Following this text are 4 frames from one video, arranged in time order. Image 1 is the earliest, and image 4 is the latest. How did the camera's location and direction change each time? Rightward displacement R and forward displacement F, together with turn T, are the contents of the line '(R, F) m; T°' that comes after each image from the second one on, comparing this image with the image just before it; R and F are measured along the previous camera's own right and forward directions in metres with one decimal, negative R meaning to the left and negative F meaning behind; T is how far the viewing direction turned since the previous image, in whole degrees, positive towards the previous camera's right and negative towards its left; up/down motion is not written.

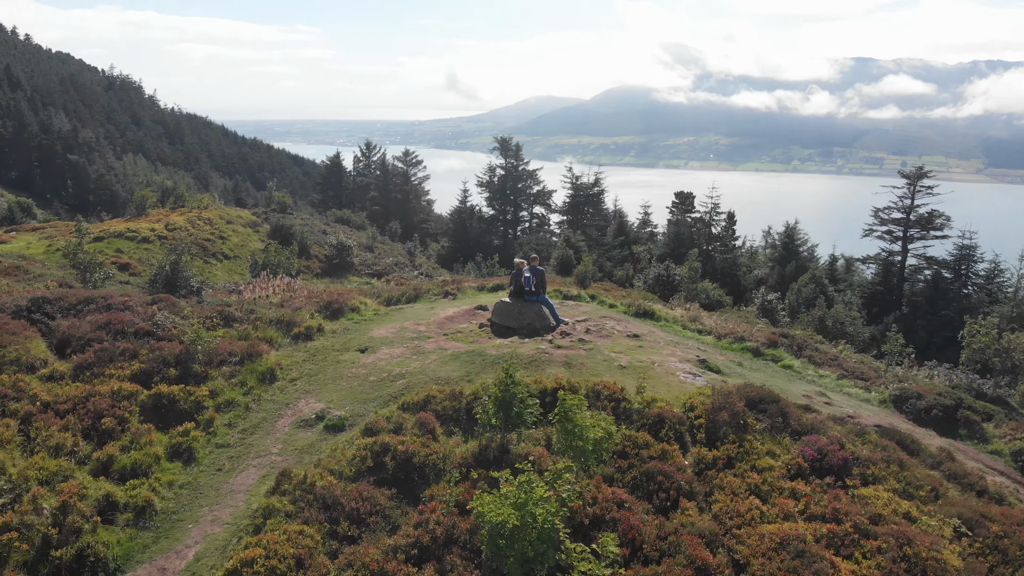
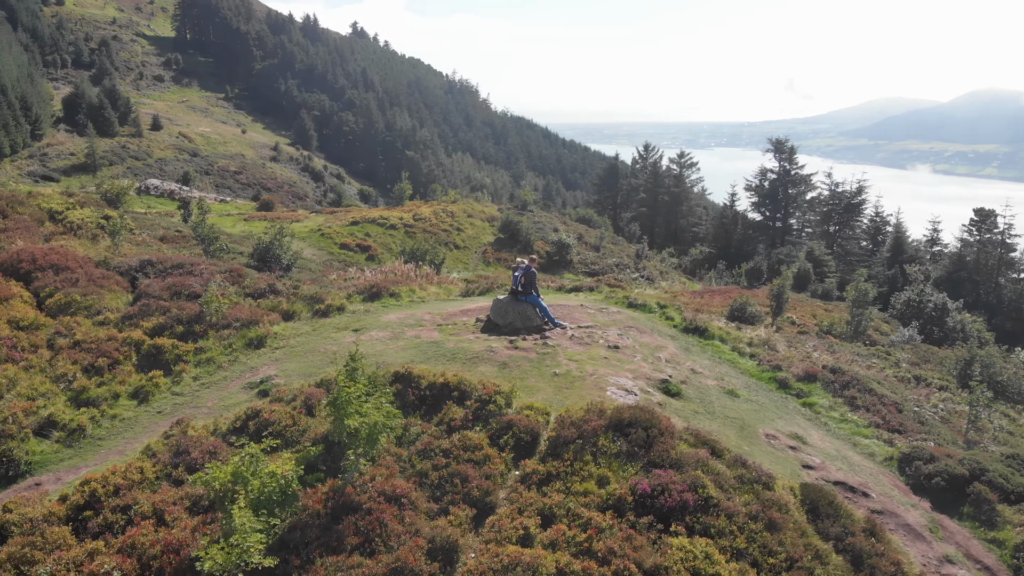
(+6.7, +1.2) m; -23°
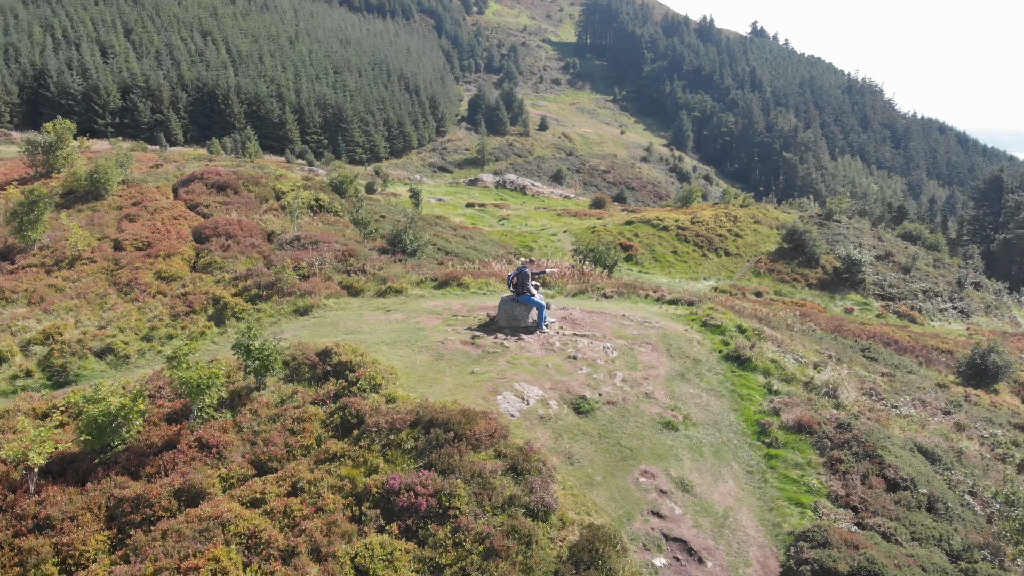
(+8.0, +1.8) m; -28°
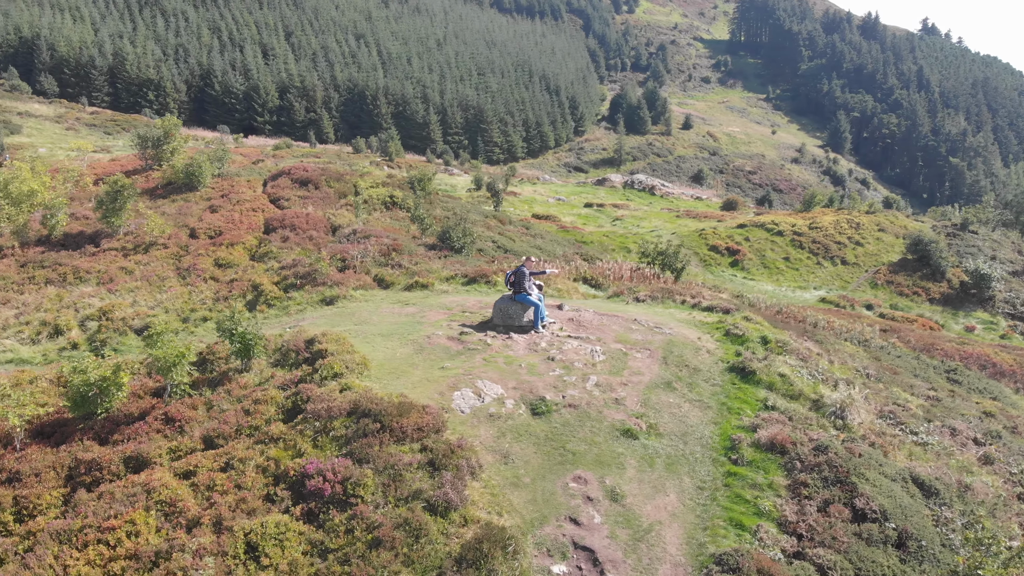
(+3.2, +0.3) m; -11°
